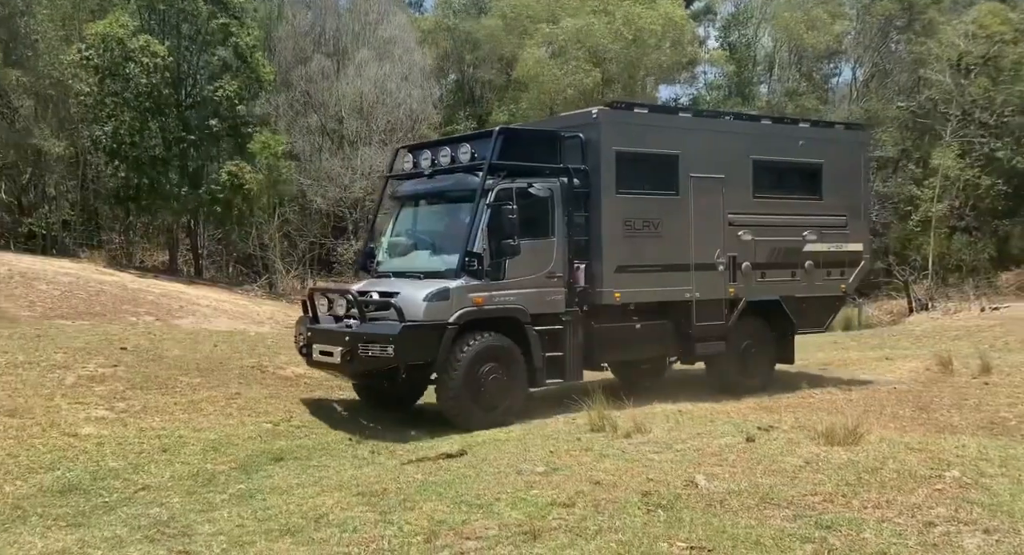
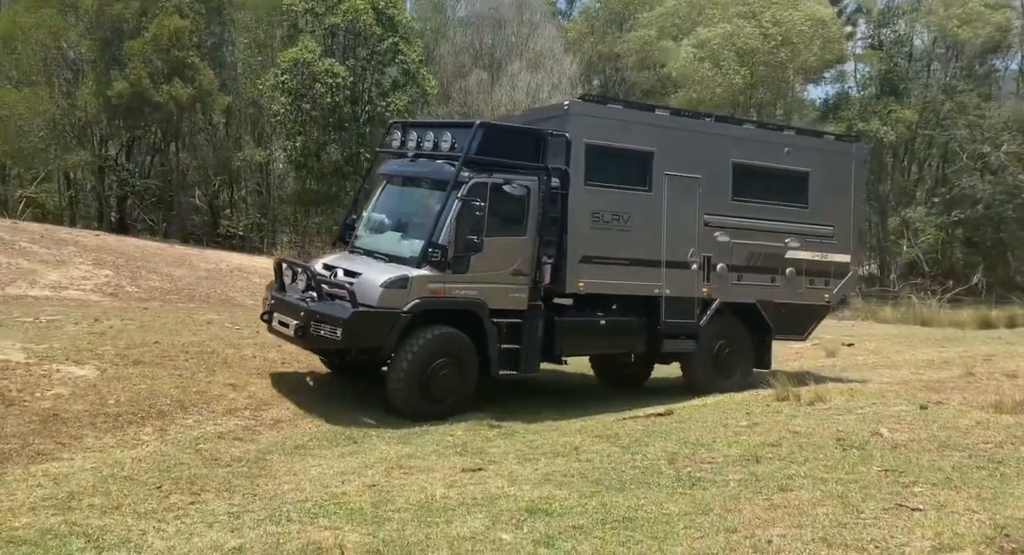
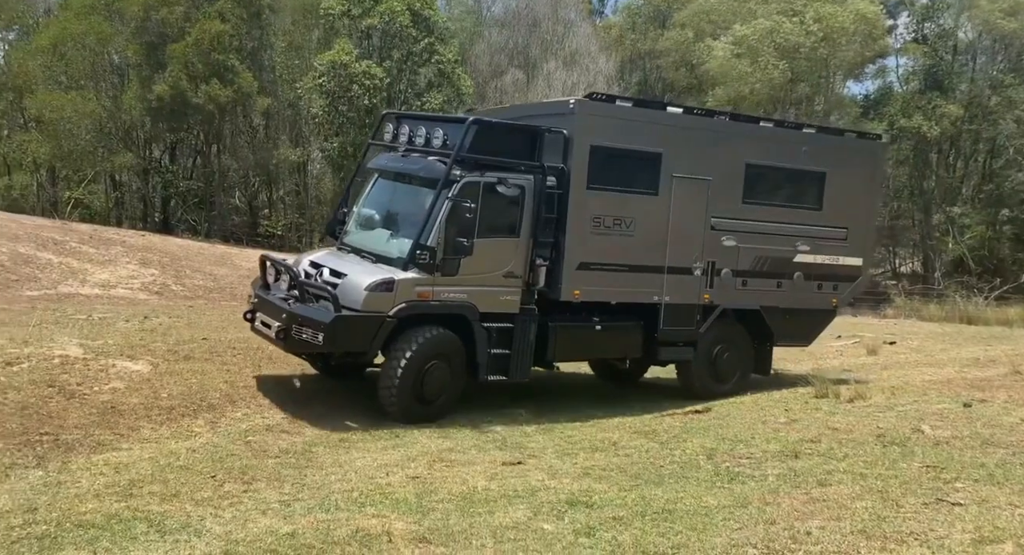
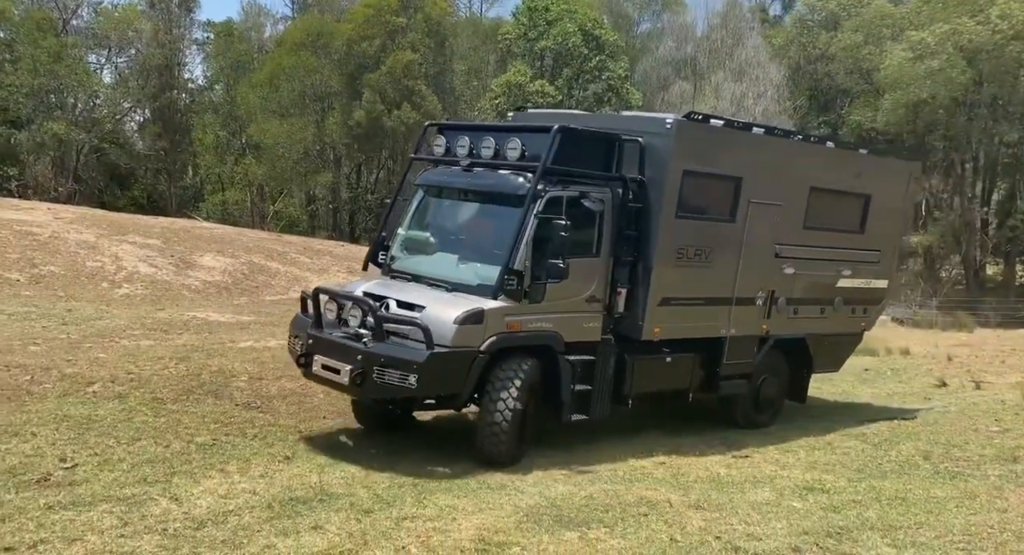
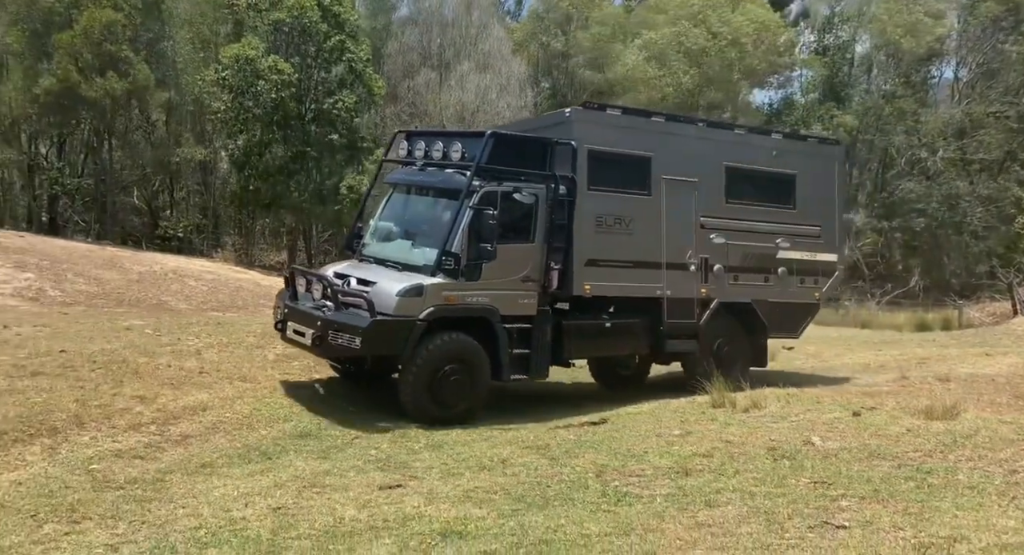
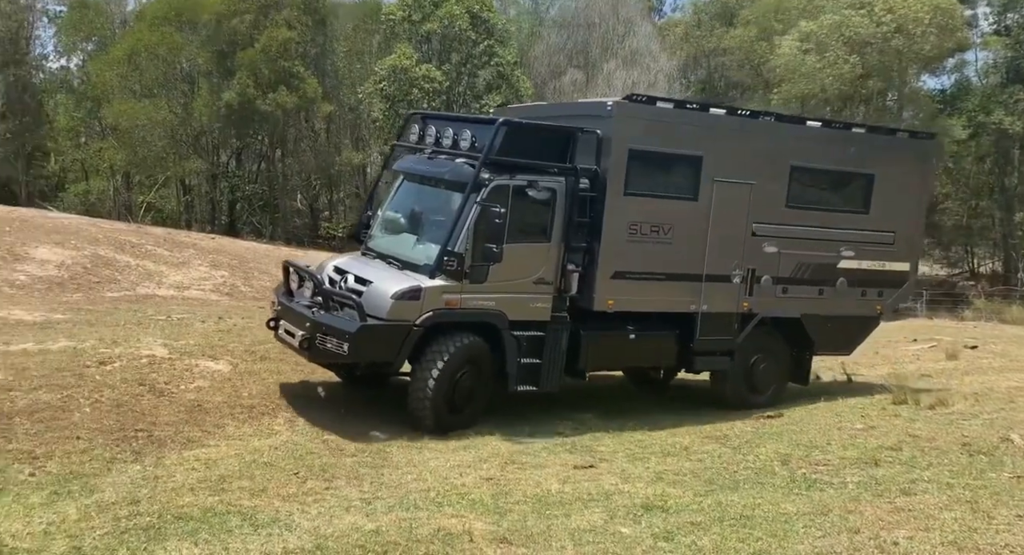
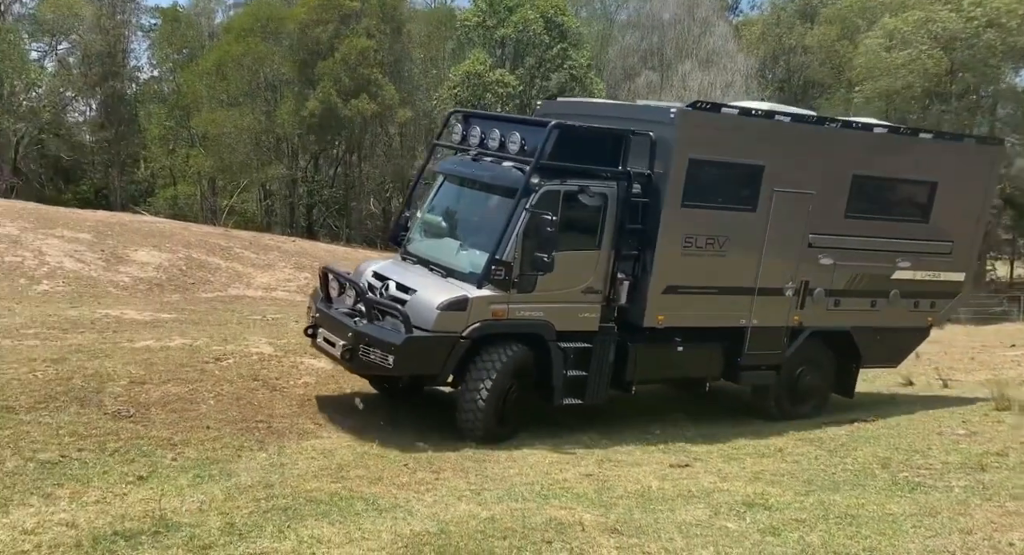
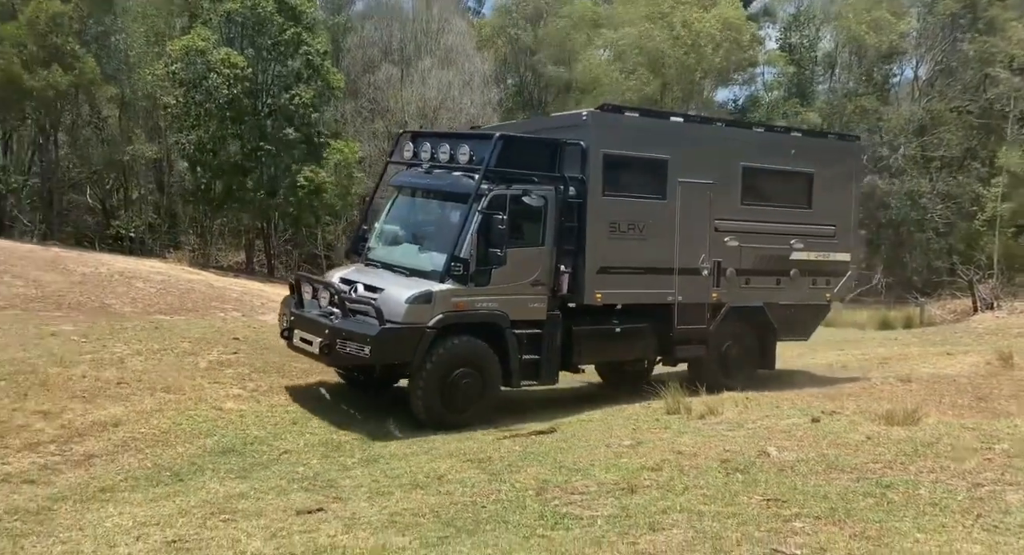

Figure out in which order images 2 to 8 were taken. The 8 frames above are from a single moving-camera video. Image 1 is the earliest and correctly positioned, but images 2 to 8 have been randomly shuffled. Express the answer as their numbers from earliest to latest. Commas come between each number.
8, 5, 2, 3, 6, 7, 4
